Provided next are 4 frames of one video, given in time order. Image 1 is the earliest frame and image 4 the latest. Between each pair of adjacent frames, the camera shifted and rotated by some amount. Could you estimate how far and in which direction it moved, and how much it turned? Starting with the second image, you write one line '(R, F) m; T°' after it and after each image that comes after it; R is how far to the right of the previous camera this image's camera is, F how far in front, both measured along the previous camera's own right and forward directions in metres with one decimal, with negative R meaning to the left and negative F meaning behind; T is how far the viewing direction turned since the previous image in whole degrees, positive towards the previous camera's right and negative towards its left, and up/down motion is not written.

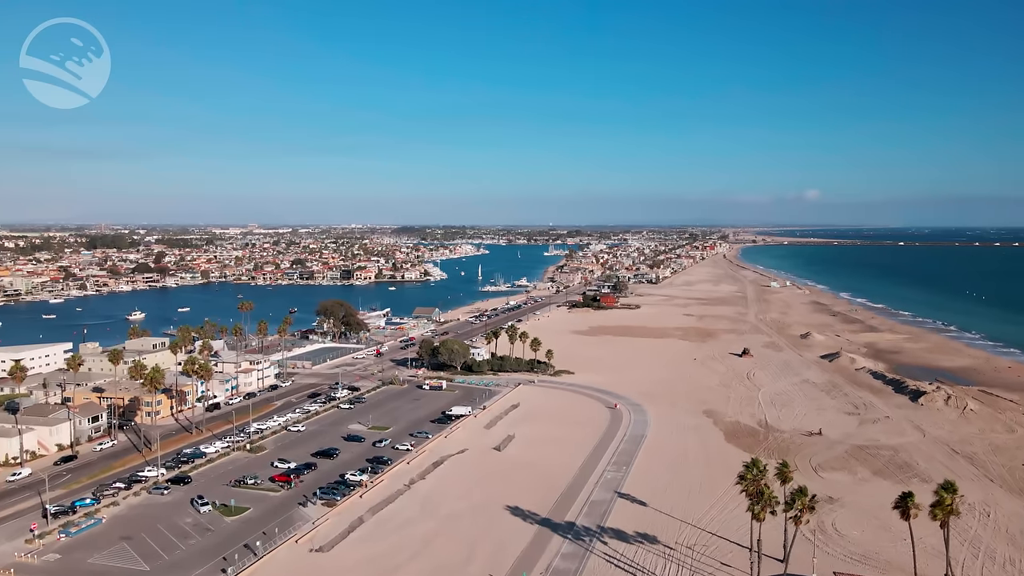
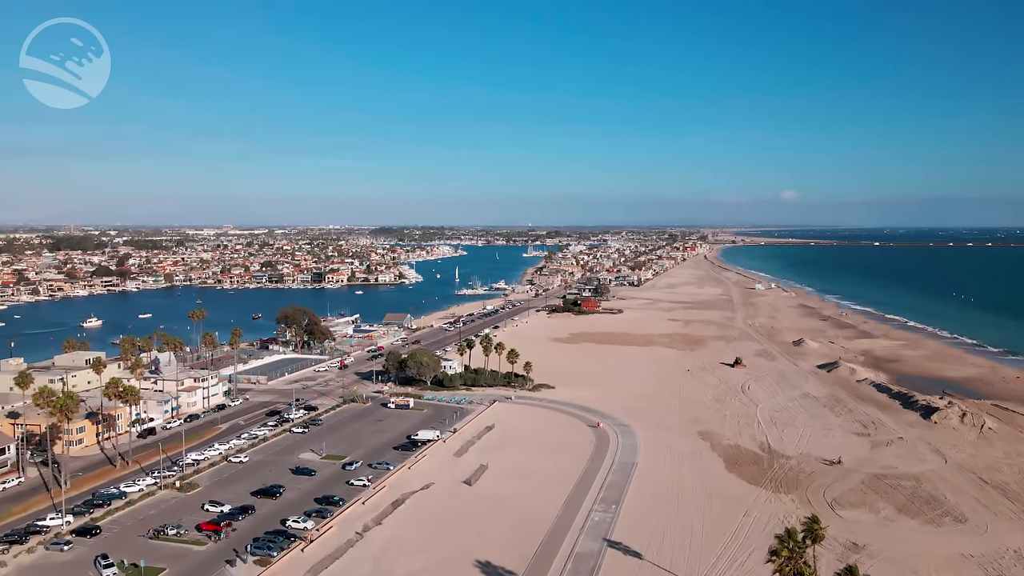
(+0.3, +3.3) m; +2°
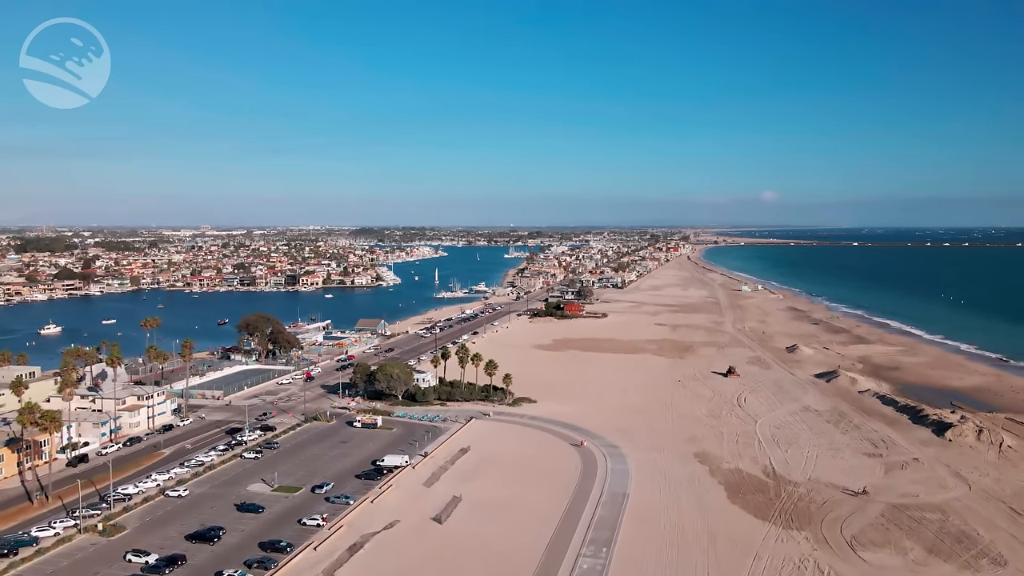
(+0.2, +2.7) m; +2°
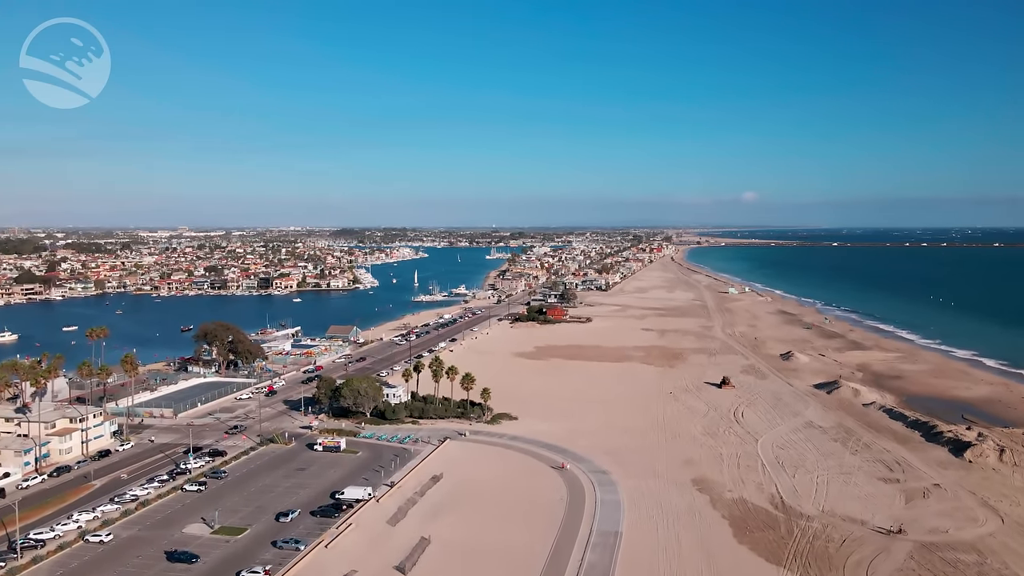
(+0.2, +2.7) m; +2°
